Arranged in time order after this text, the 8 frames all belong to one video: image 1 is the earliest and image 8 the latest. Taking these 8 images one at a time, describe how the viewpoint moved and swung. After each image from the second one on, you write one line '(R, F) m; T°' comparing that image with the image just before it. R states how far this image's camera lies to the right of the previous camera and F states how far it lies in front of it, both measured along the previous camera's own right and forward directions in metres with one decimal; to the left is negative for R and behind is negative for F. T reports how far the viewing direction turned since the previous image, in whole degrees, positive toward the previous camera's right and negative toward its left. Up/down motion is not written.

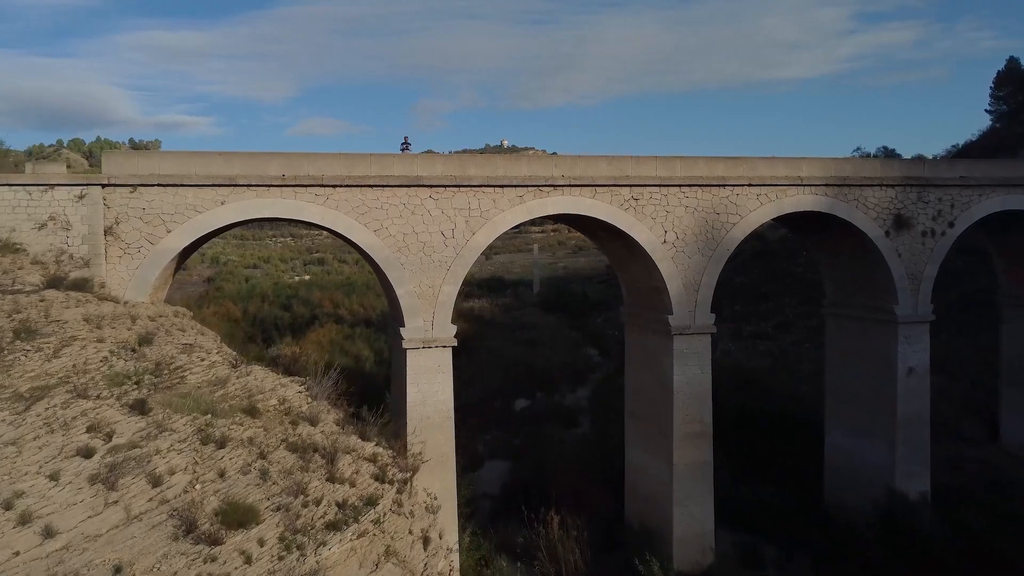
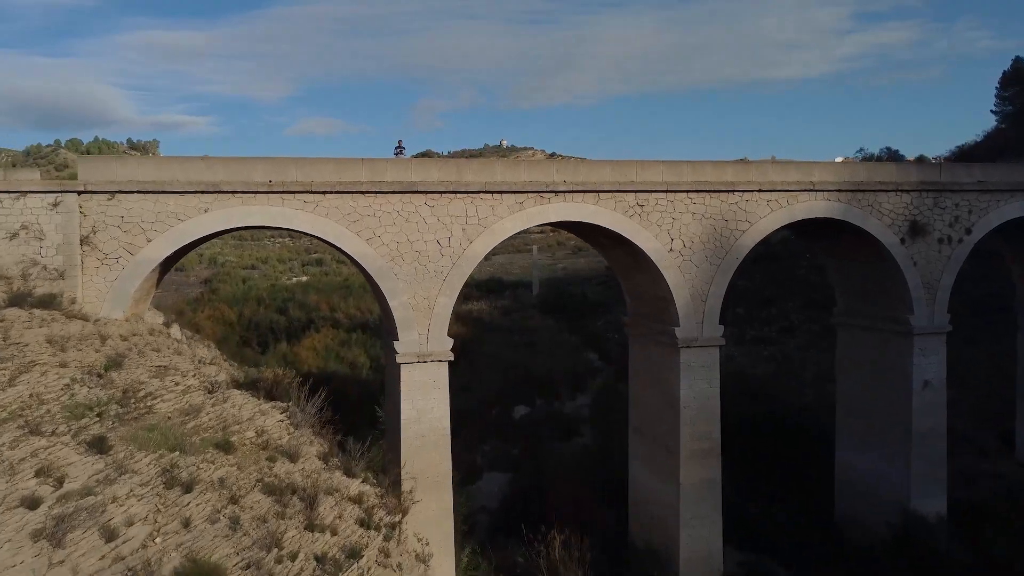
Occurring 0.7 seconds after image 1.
(0.0, +0.4) m; 0°
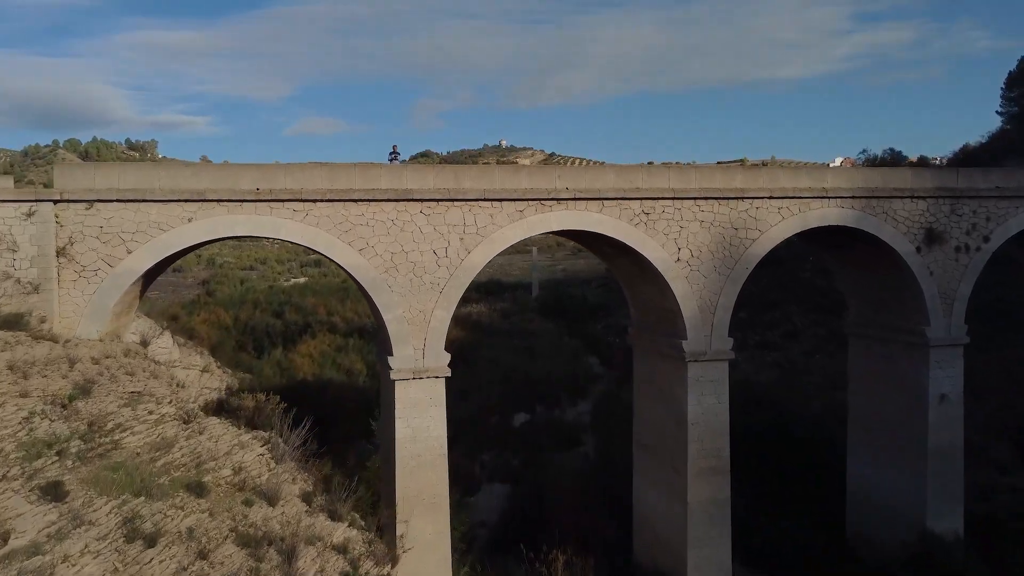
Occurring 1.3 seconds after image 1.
(0.0, +0.4) m; 0°
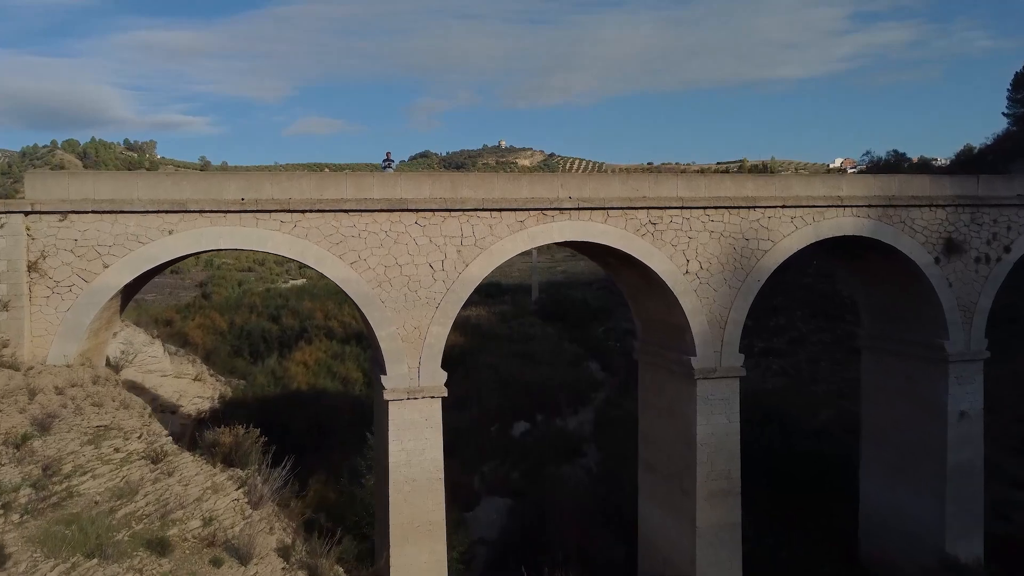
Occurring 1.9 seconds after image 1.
(0.0, +0.4) m; 0°
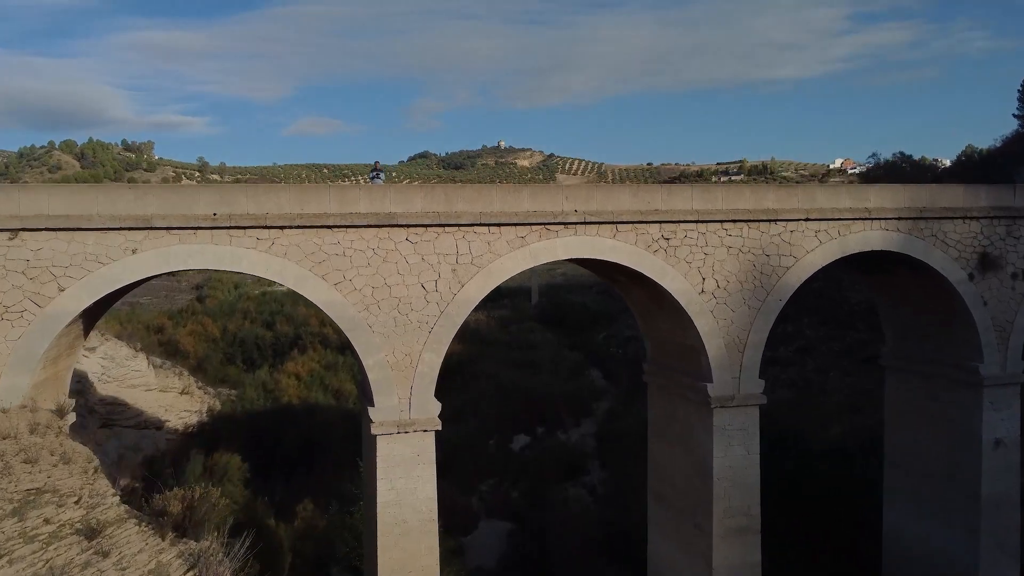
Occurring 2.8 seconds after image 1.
(0.0, +0.7) m; 0°
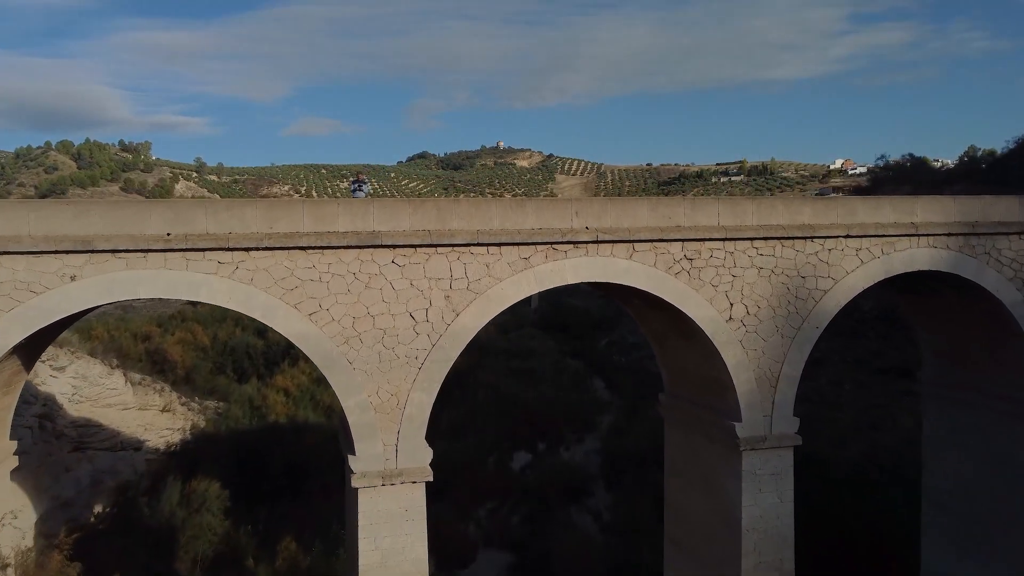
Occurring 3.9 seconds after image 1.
(0.0, +0.9) m; 0°
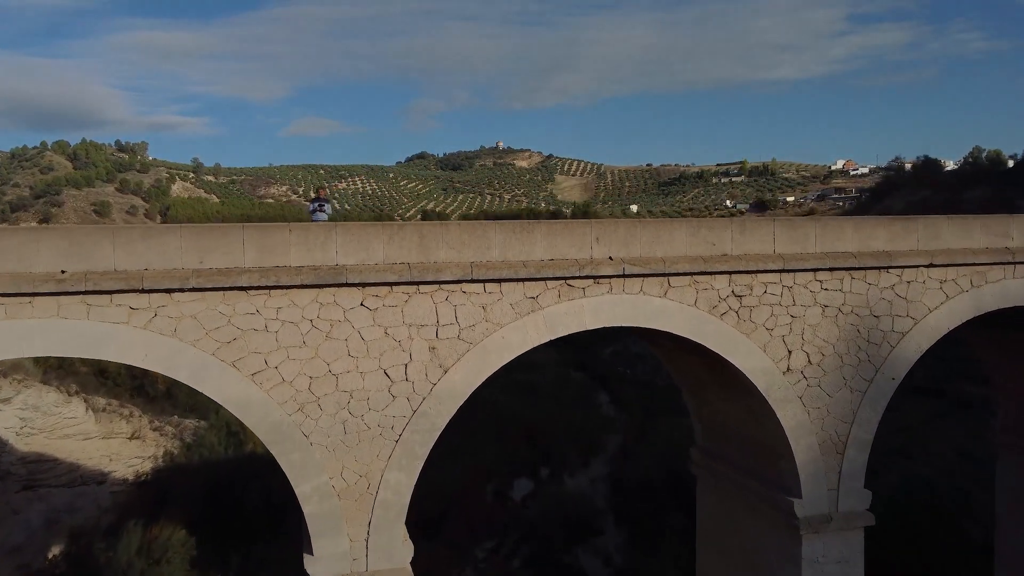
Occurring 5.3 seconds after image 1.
(0.0, +1.3) m; 0°
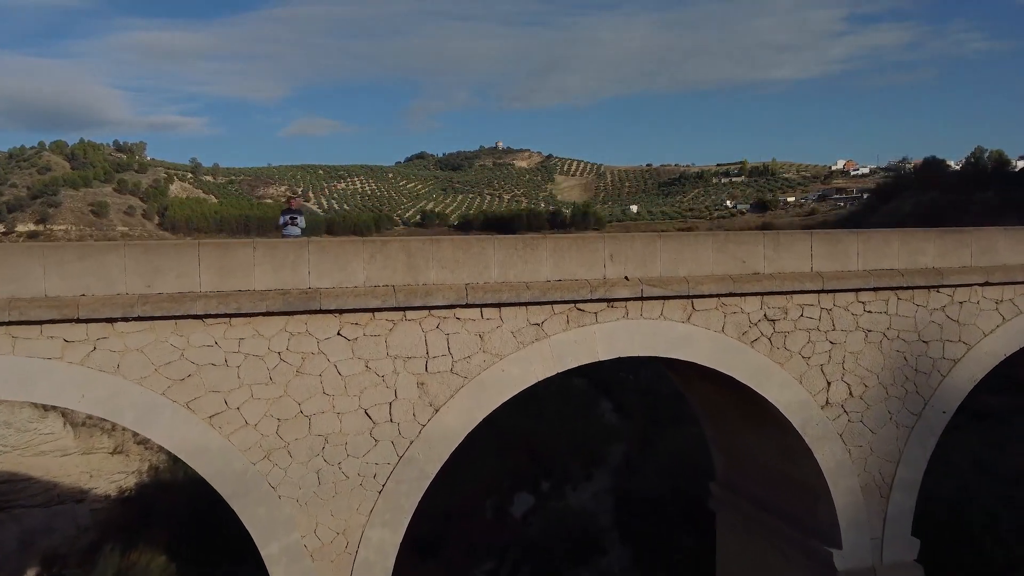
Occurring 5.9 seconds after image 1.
(0.0, +0.6) m; 0°
